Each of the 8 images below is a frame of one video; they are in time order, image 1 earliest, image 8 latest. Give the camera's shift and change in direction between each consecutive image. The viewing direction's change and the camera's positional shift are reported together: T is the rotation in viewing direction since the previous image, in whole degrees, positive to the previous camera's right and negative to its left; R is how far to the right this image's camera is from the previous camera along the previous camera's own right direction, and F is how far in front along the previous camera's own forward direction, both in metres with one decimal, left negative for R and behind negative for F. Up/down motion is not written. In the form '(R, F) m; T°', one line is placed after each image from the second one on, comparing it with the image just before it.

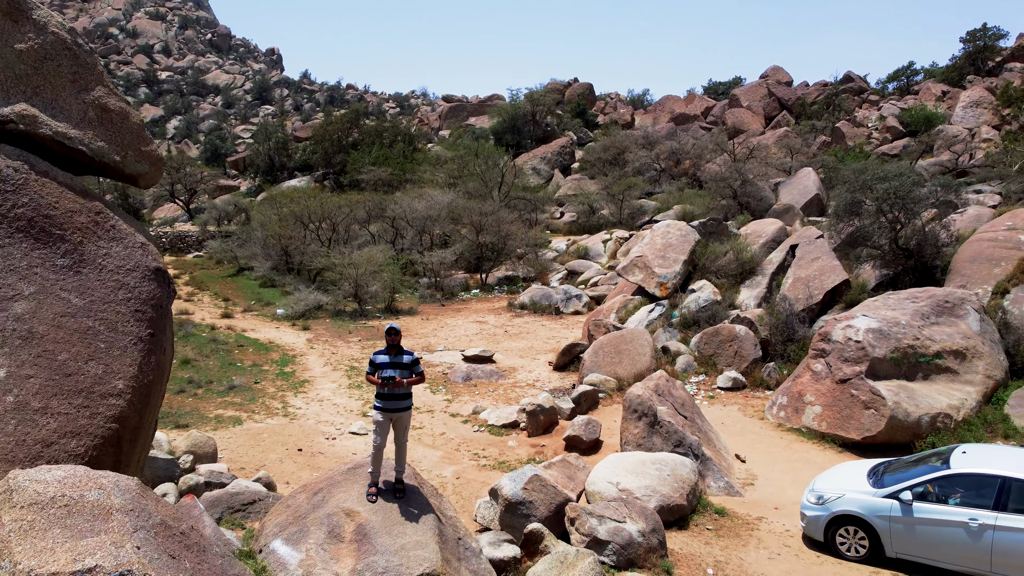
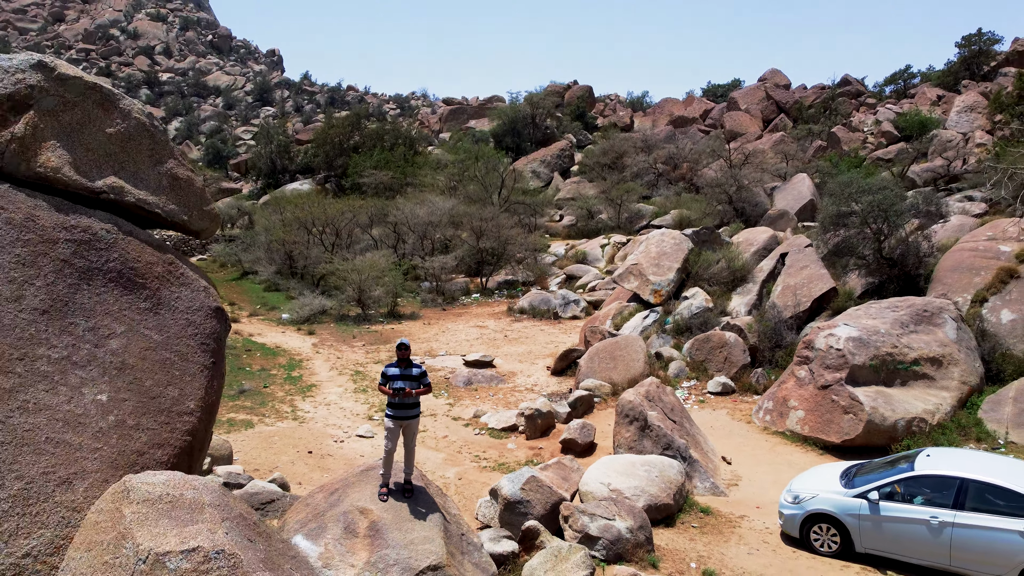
(0.0, -0.4) m; 0°
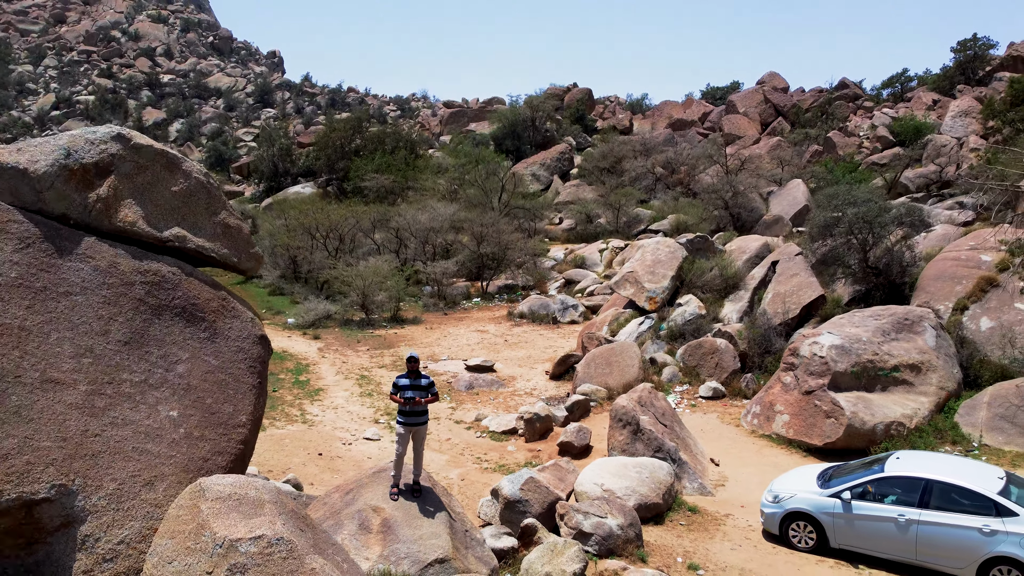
(0.0, -0.4) m; 0°
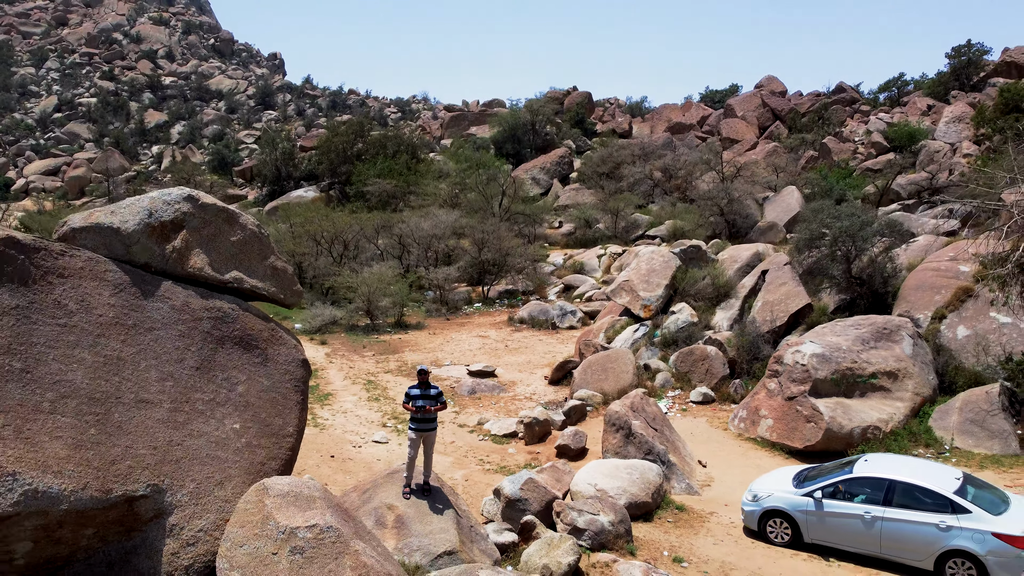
(0.0, -0.5) m; 0°
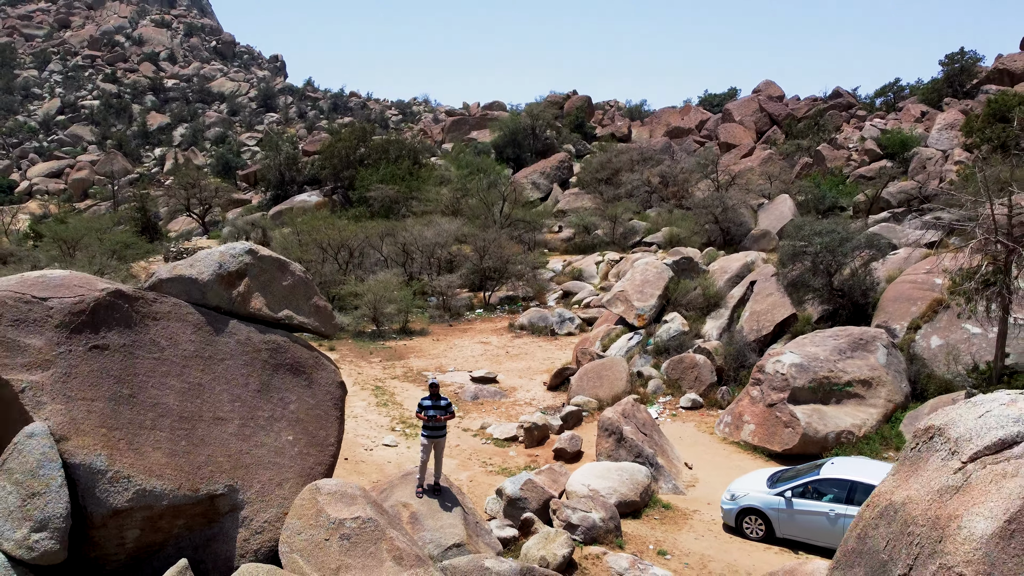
(0.0, -0.6) m; 0°
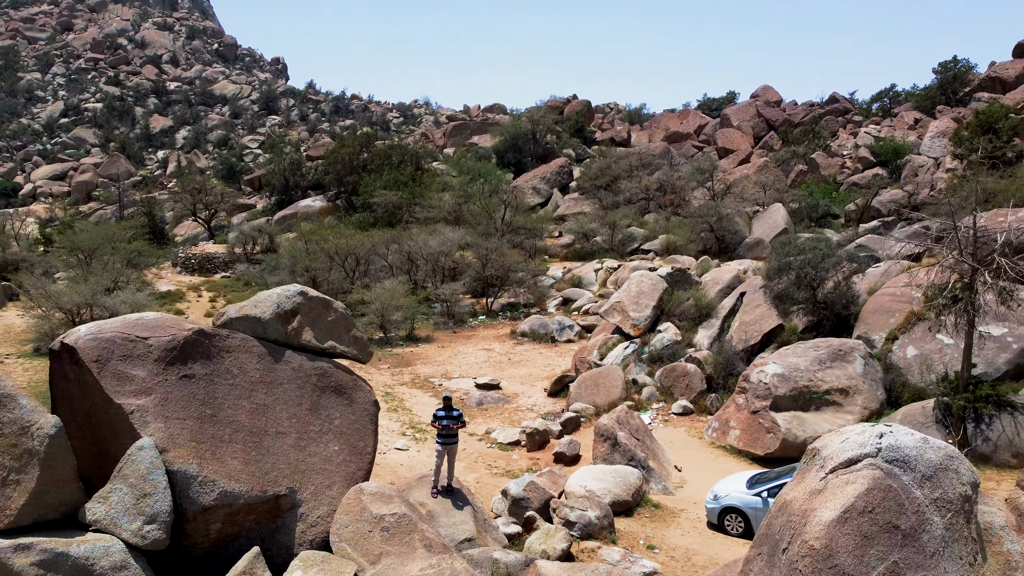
(0.0, -0.7) m; 0°
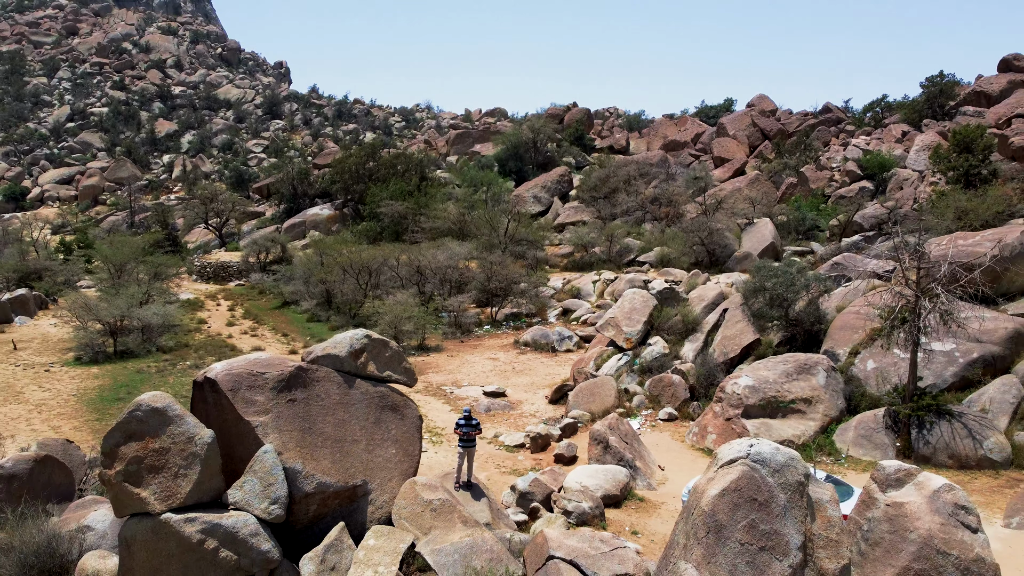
(-0.1, -1.4) m; 0°
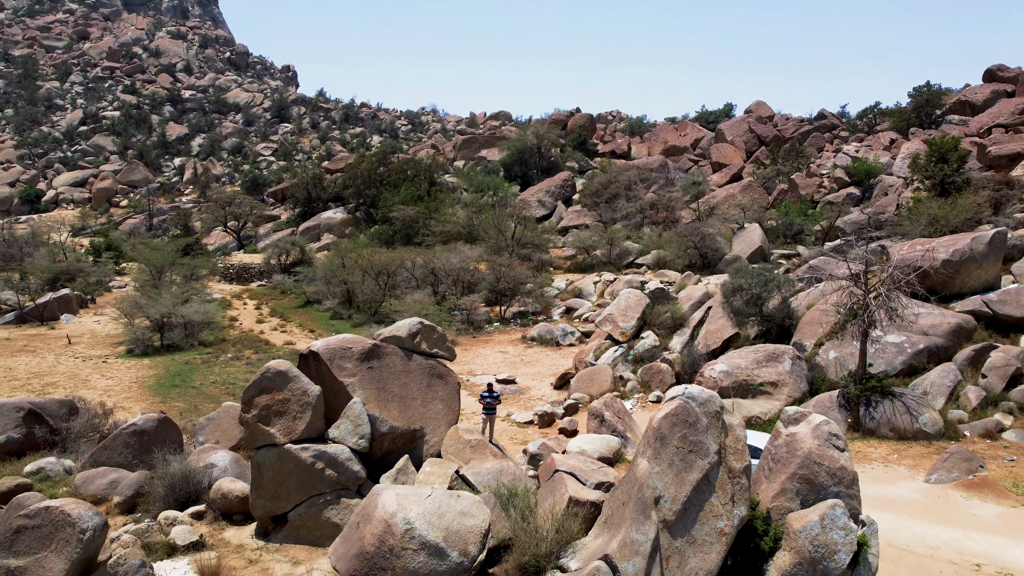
(-0.1, -1.9) m; 0°
